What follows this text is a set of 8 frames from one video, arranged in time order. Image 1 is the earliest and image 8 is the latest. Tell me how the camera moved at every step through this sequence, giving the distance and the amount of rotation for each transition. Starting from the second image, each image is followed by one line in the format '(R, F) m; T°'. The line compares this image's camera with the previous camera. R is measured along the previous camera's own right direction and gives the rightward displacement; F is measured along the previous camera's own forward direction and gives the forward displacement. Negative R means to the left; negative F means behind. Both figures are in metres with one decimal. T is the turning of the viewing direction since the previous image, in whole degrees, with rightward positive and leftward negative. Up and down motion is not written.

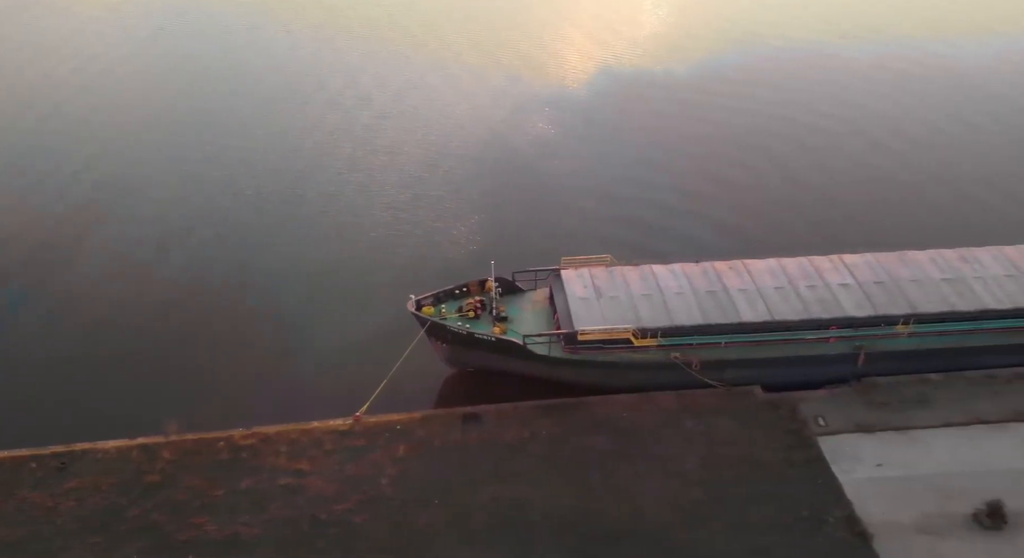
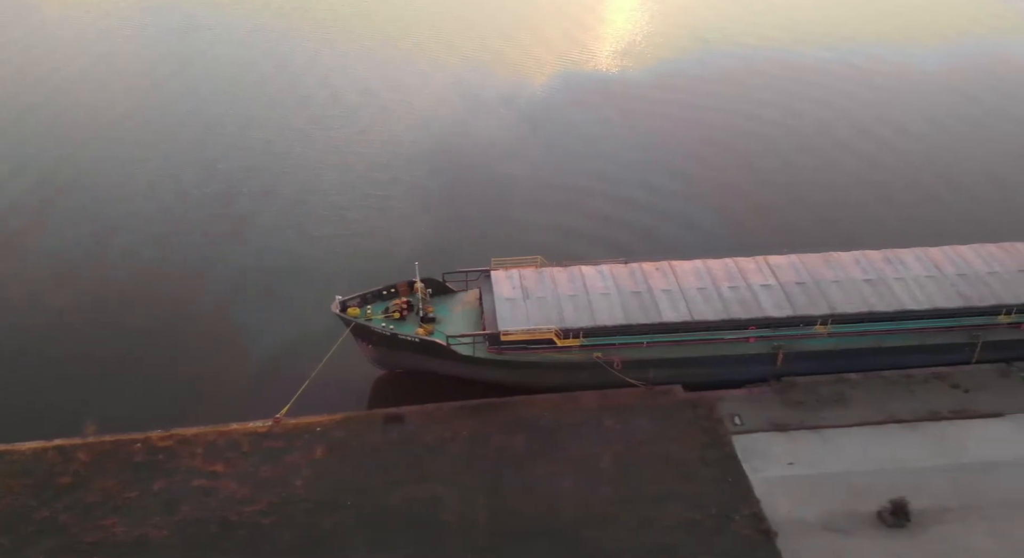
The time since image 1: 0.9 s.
(+2.0, -0.1) m; +1°
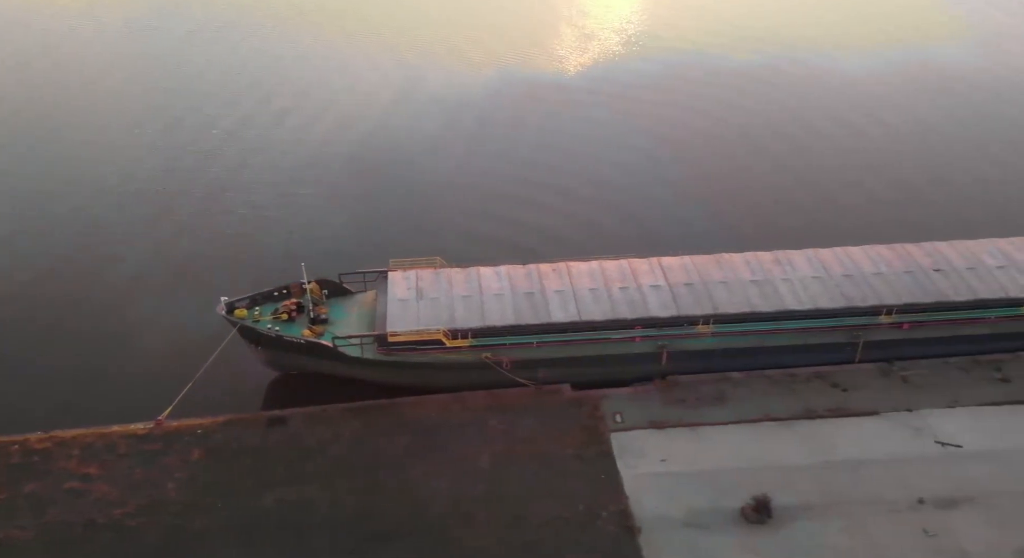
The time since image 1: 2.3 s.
(+3.0, -0.2) m; +1°
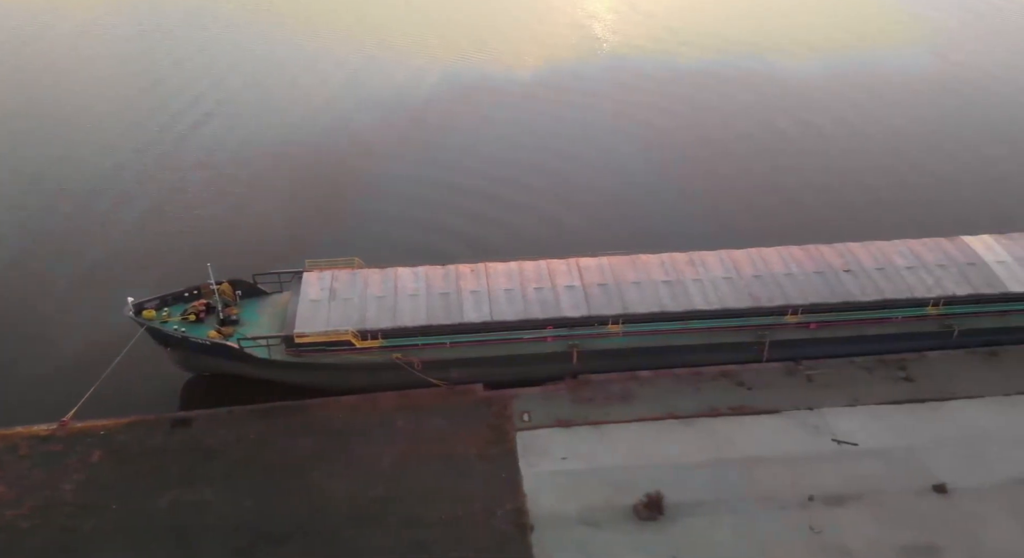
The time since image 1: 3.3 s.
(+2.4, -0.2) m; +1°
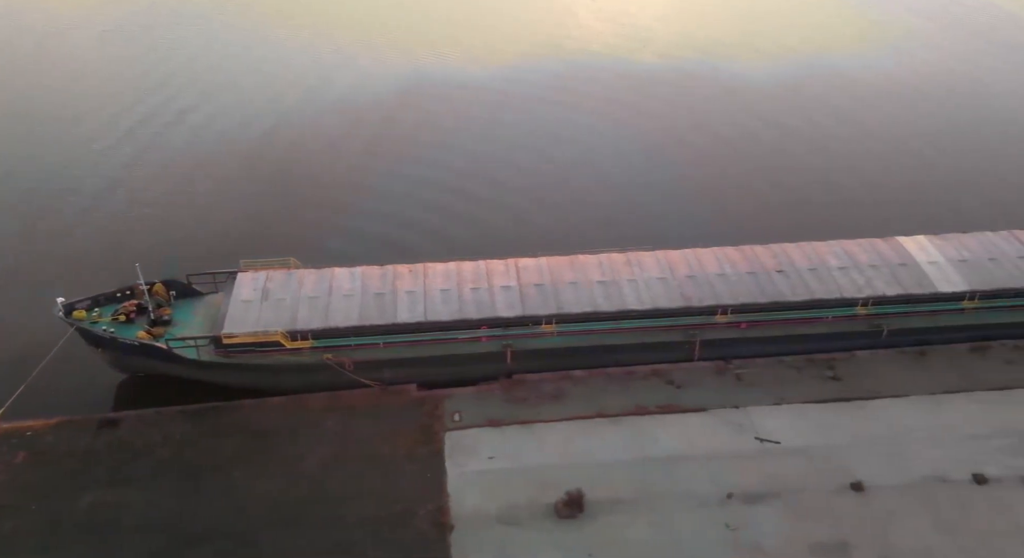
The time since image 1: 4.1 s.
(+1.8, -0.2) m; +1°
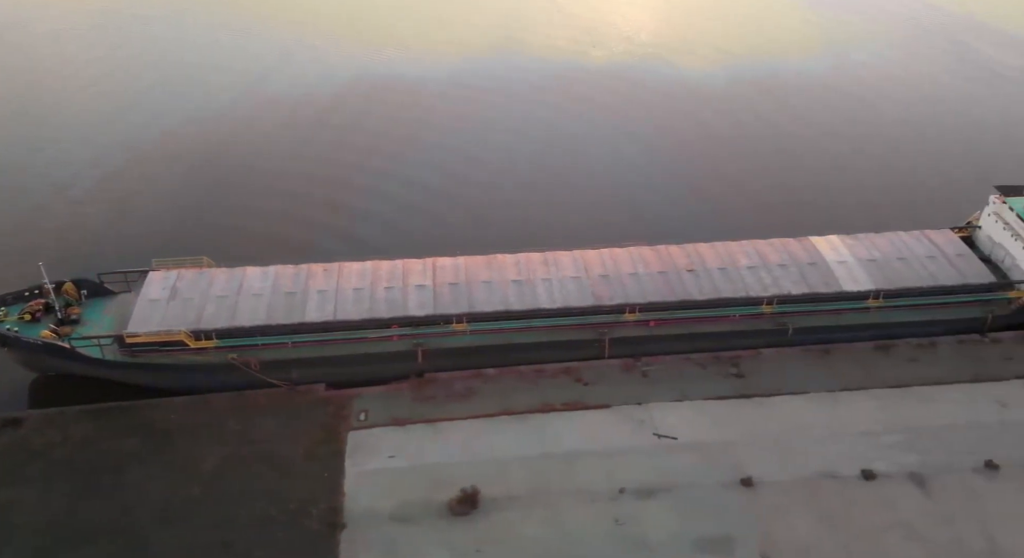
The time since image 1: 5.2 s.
(+2.5, -0.2) m; +1°
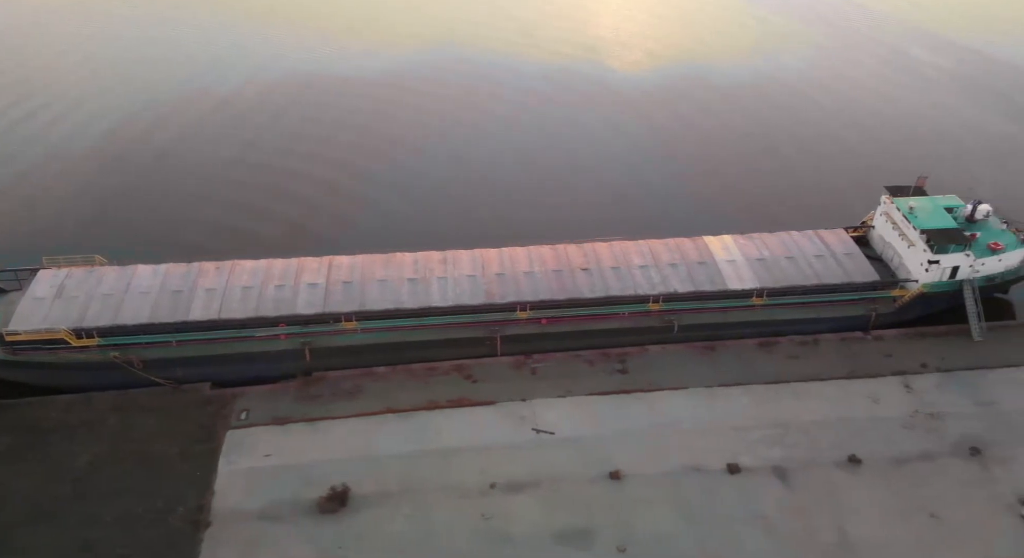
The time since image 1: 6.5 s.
(+3.0, -0.3) m; +1°
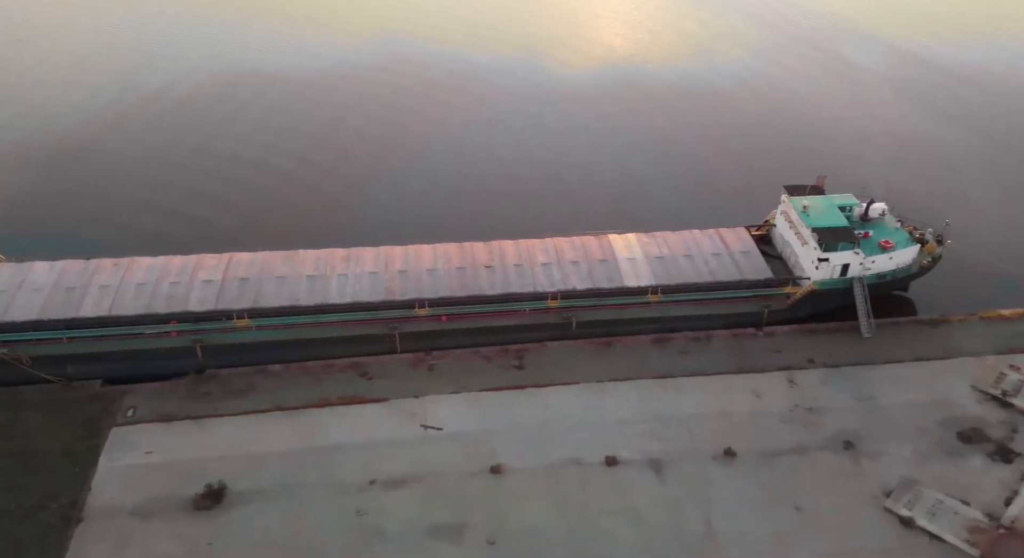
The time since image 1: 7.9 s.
(+2.7, -0.4) m; +2°
